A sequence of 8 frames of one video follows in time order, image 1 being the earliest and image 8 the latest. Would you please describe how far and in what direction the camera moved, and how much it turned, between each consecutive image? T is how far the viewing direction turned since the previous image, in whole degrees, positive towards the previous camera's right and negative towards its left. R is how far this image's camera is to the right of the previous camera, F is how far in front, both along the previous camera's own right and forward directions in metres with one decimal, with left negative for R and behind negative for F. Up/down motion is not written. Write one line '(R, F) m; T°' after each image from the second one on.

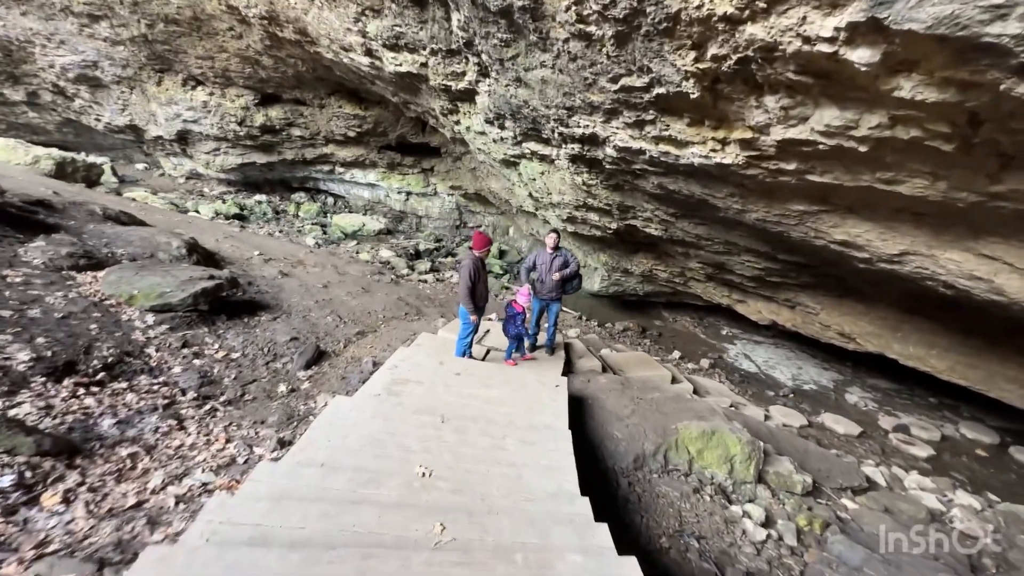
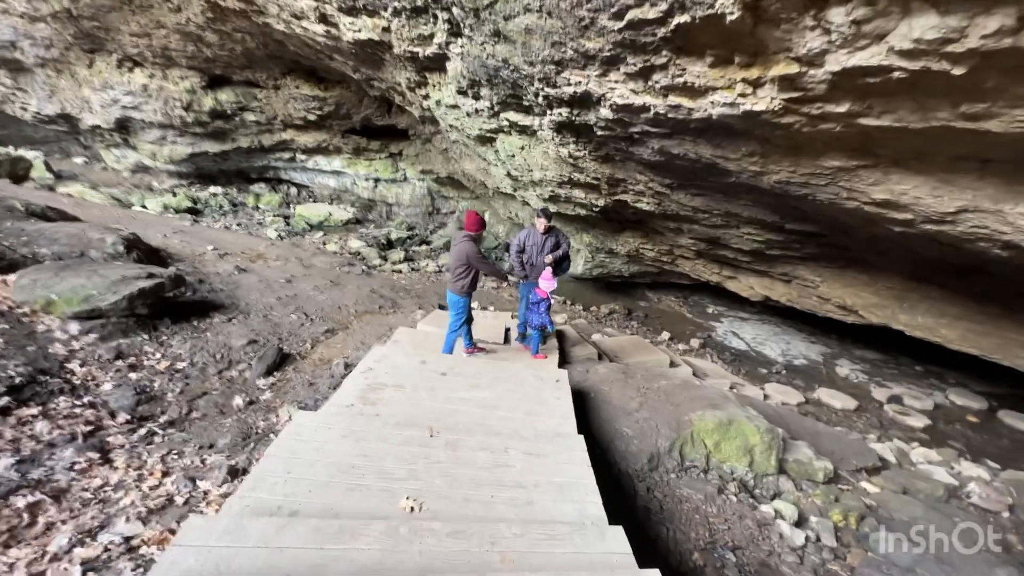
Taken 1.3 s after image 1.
(-0.1, +0.5) m; +3°
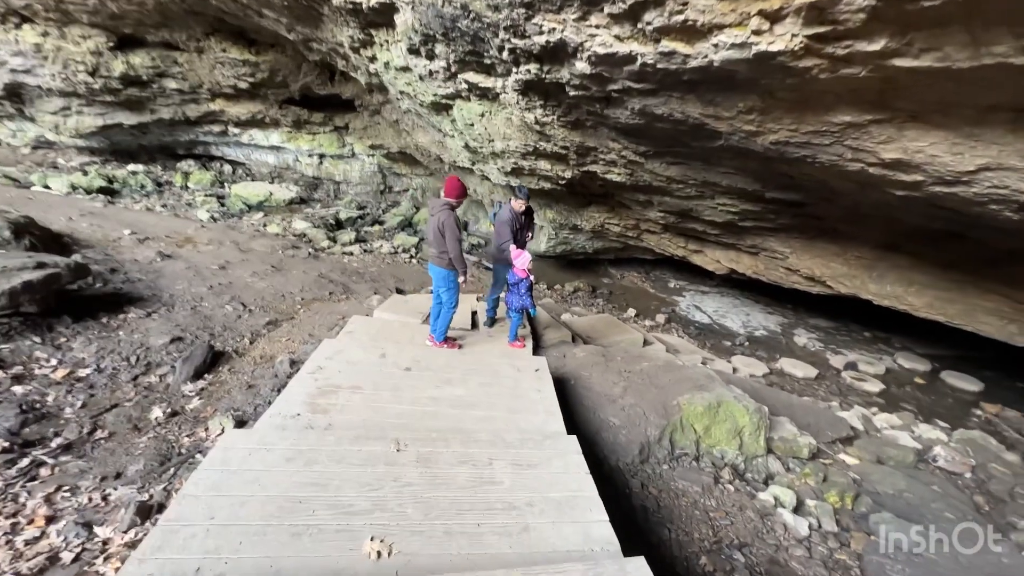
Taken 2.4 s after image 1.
(-0.1, +0.4) m; +5°
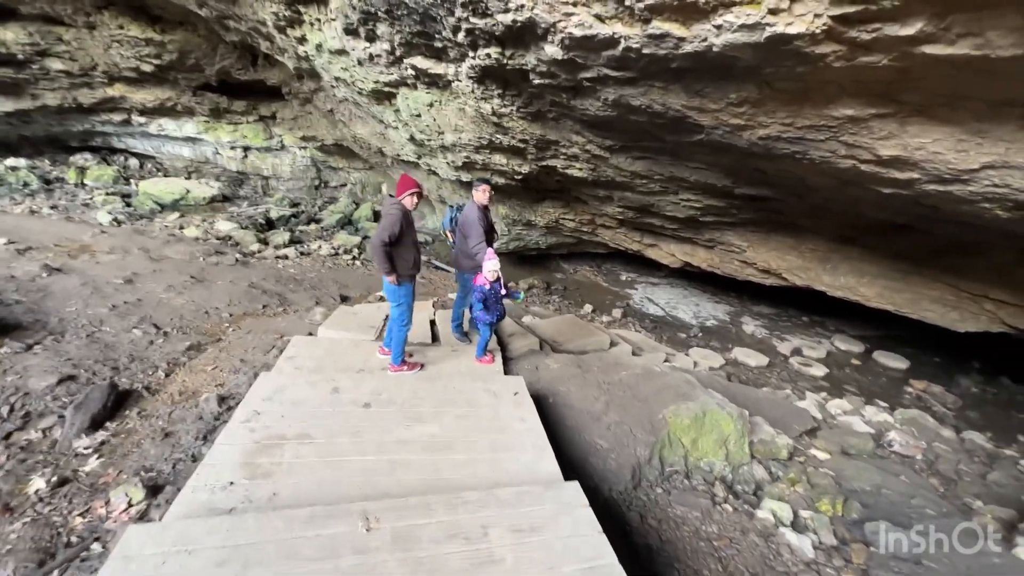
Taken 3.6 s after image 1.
(-0.2, +0.4) m; +7°
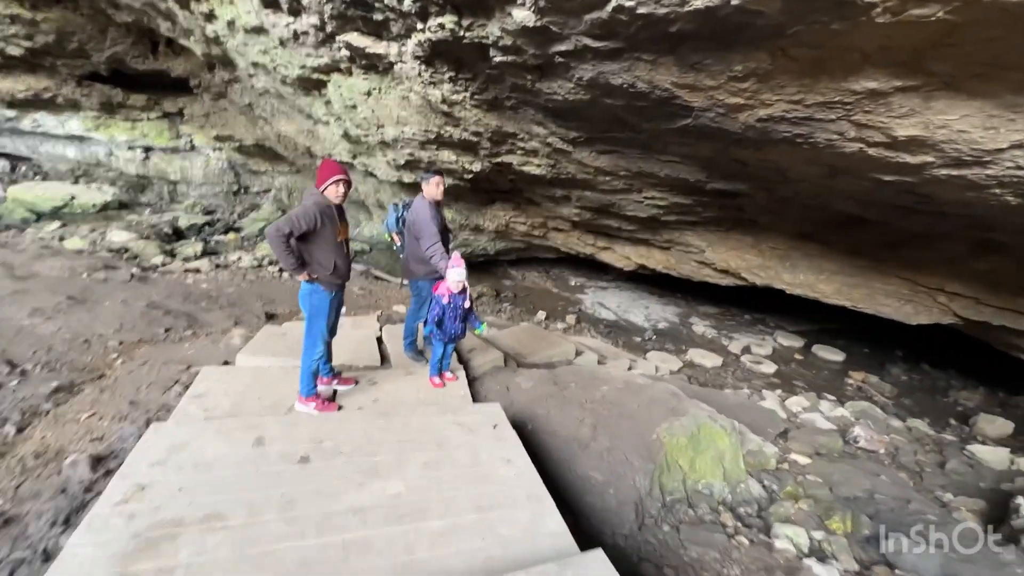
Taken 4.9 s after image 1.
(-0.2, +0.5) m; +8°
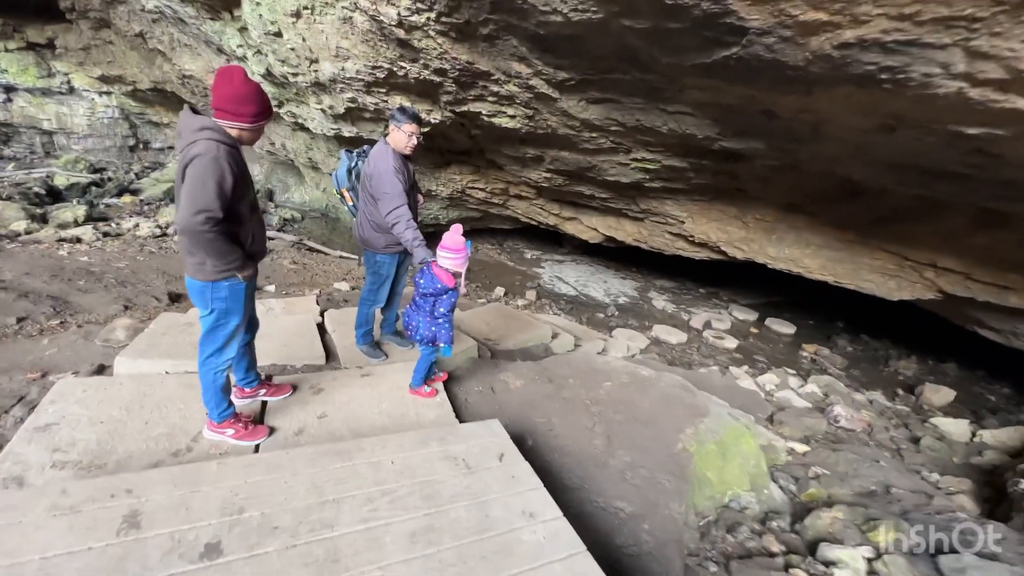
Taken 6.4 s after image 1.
(-0.3, +0.7) m; +8°
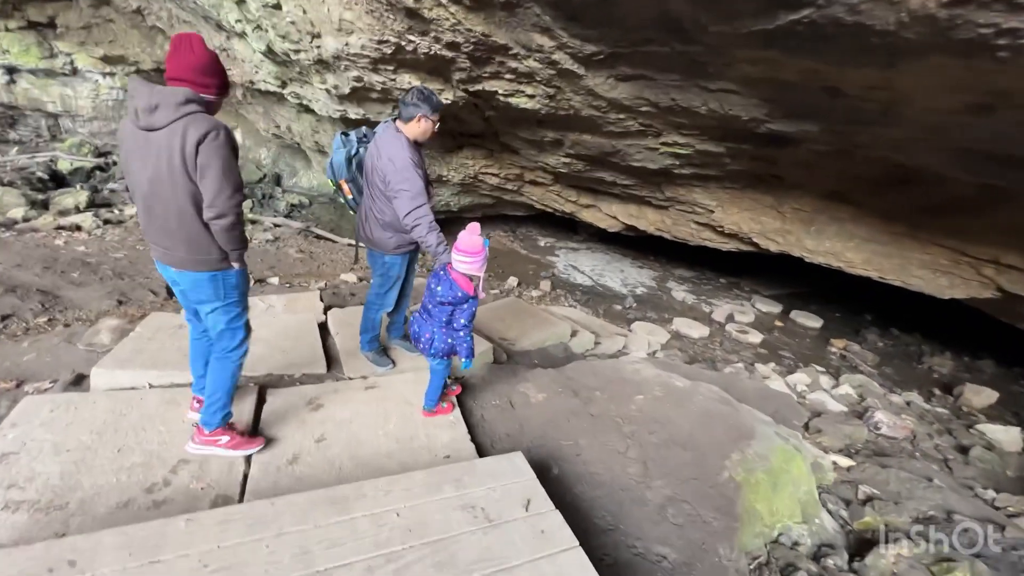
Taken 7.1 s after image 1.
(-0.1, +0.3) m; -1°
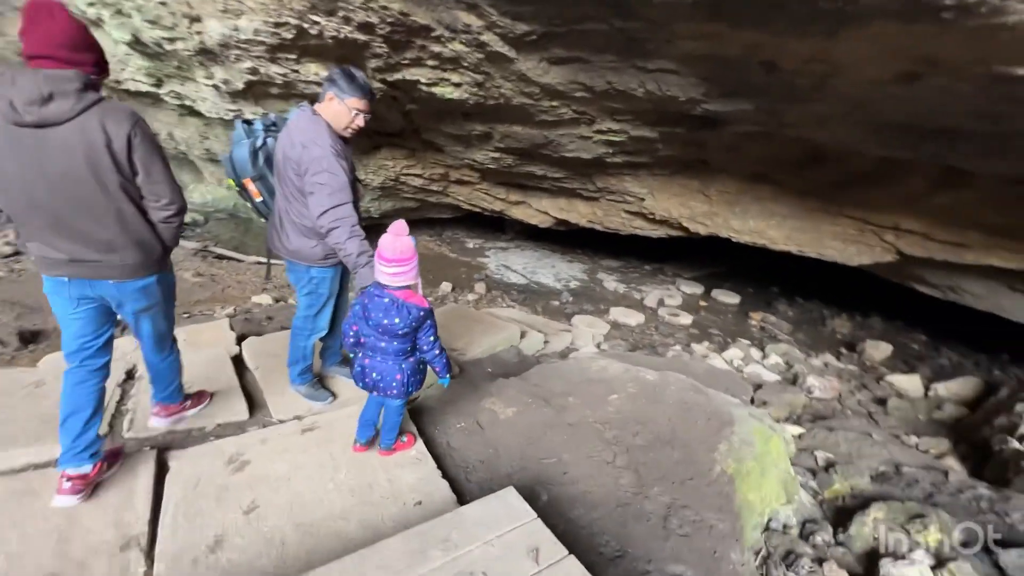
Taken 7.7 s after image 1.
(-0.1, +0.3) m; +10°
